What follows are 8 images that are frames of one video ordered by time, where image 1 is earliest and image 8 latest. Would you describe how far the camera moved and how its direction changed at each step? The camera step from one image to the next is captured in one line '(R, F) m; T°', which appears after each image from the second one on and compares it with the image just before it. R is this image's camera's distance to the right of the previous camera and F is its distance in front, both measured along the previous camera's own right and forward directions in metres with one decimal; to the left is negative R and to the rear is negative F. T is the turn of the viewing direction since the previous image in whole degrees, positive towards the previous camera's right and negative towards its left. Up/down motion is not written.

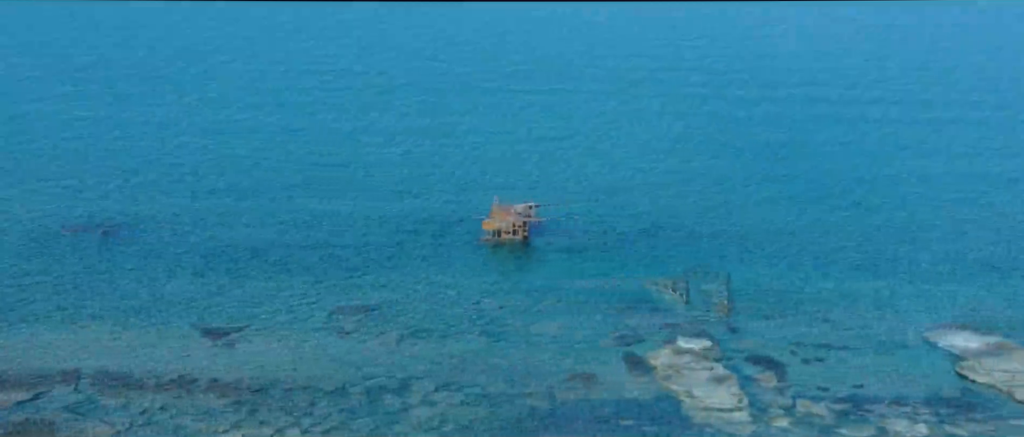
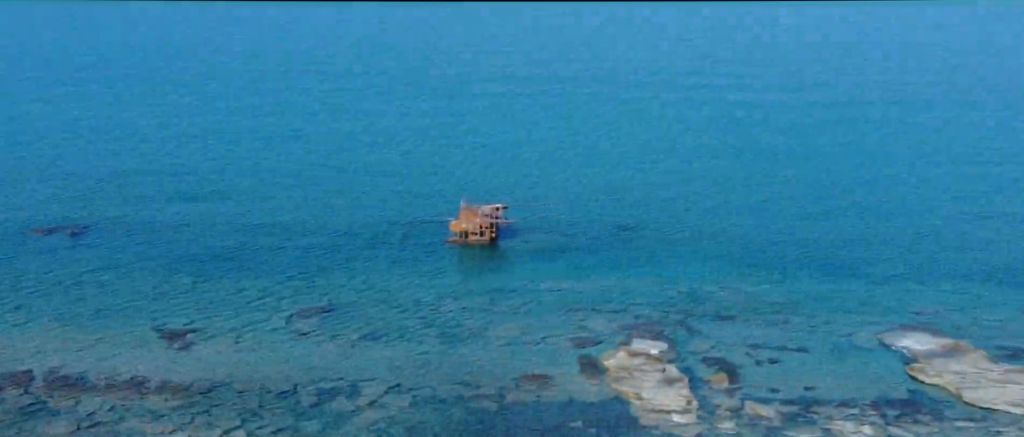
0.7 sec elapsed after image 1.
(+2.0, -0.3) m; 0°
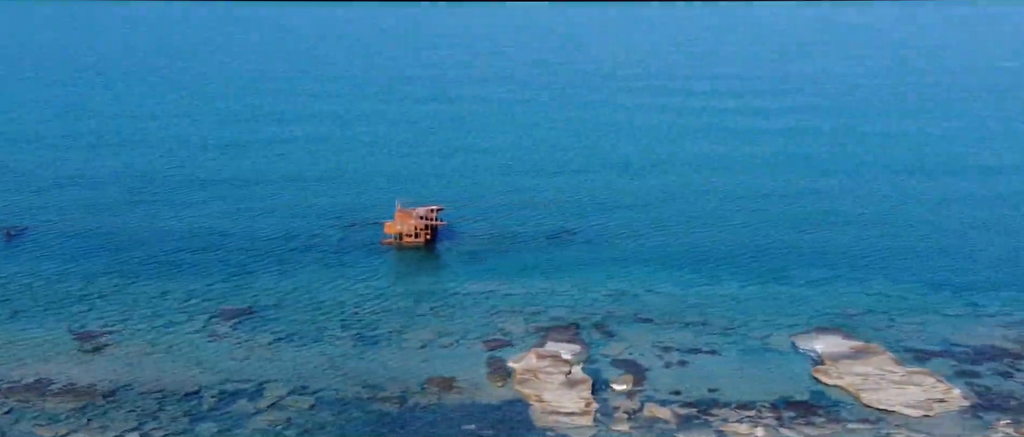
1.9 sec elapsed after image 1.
(+4.0, -0.4) m; 0°
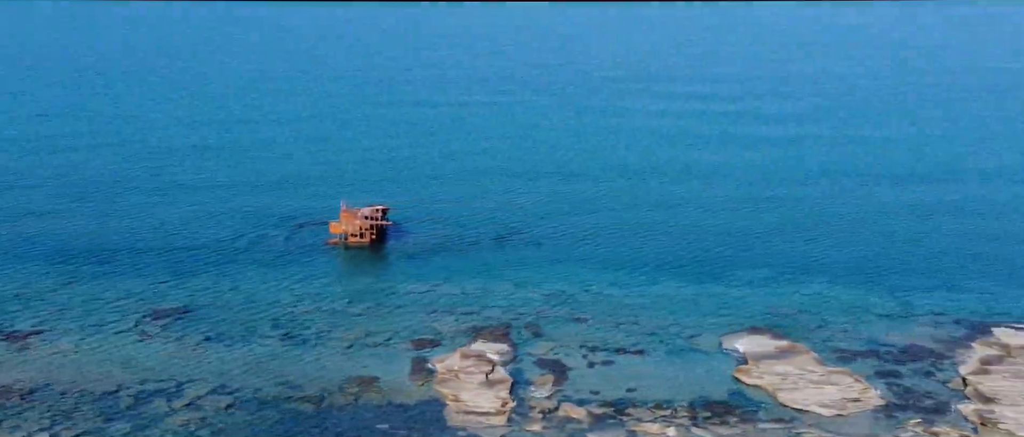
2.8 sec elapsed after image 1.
(+3.2, -0.2) m; 0°
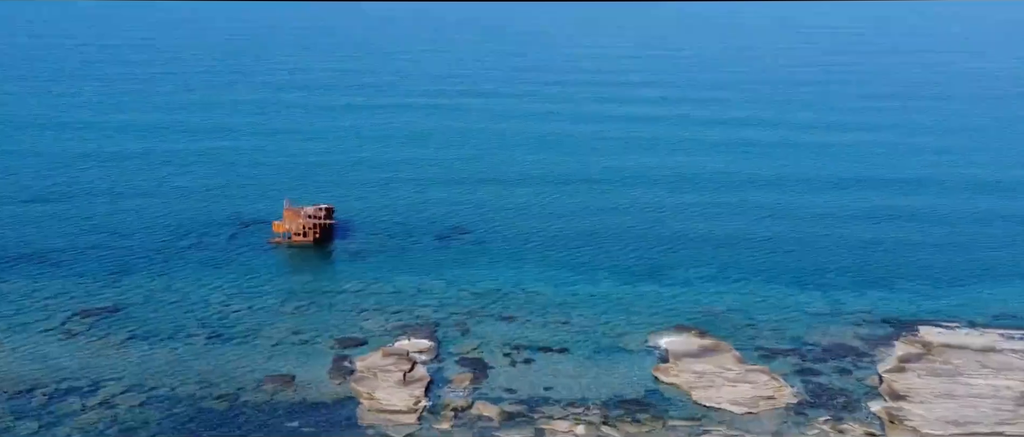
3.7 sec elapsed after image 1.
(+3.4, -0.1) m; 0°
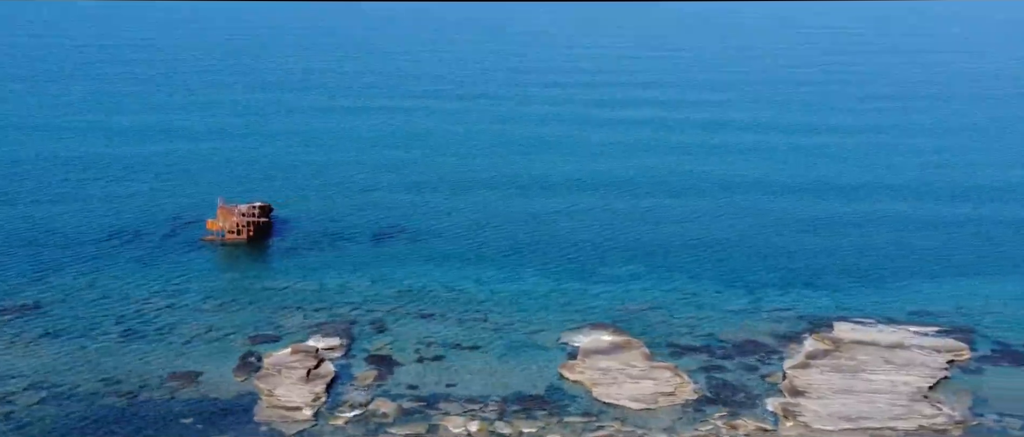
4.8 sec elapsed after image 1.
(+3.8, -0.1) m; +1°
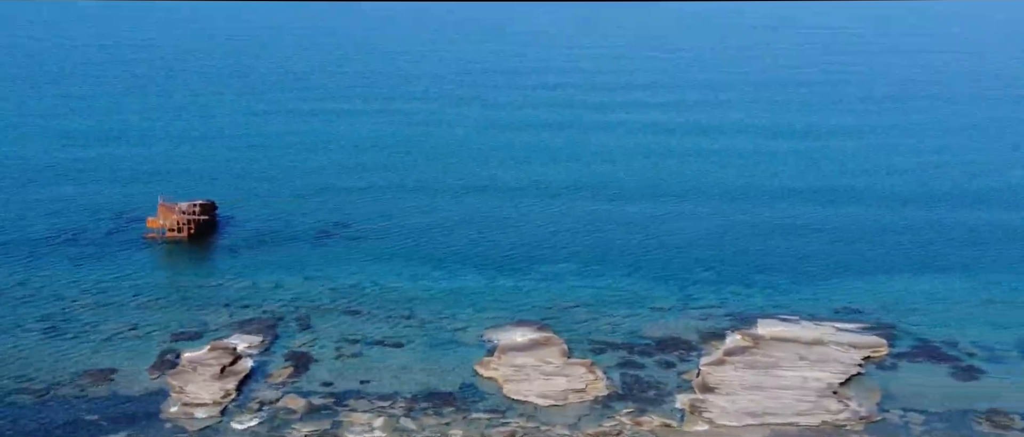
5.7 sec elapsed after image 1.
(+3.8, +0.1) m; 0°
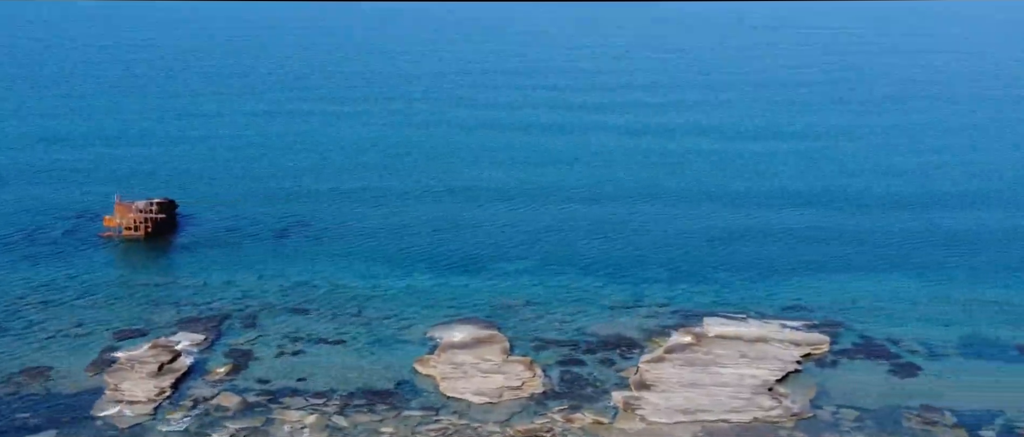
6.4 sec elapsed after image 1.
(+2.8, +0.2) m; 0°
